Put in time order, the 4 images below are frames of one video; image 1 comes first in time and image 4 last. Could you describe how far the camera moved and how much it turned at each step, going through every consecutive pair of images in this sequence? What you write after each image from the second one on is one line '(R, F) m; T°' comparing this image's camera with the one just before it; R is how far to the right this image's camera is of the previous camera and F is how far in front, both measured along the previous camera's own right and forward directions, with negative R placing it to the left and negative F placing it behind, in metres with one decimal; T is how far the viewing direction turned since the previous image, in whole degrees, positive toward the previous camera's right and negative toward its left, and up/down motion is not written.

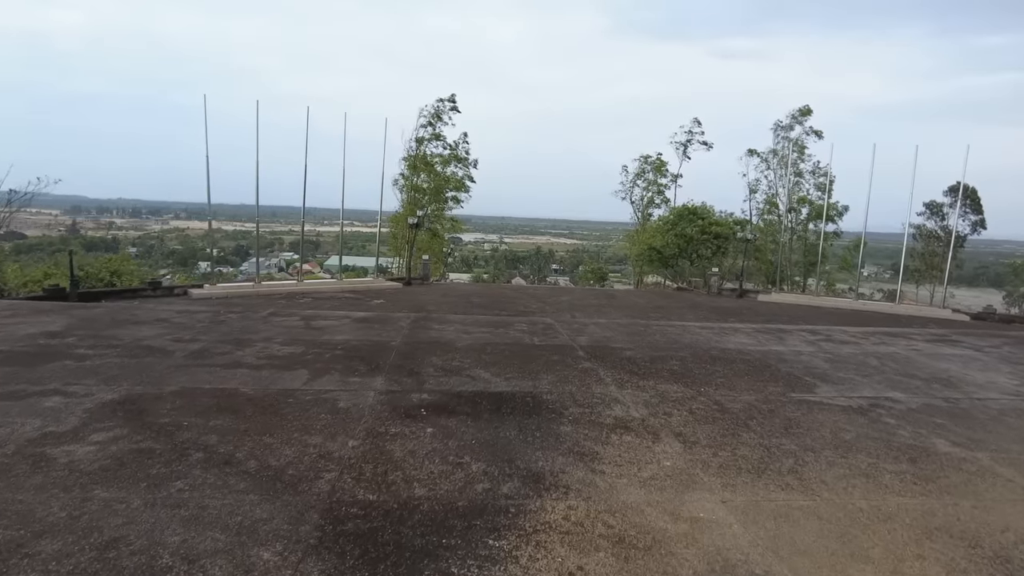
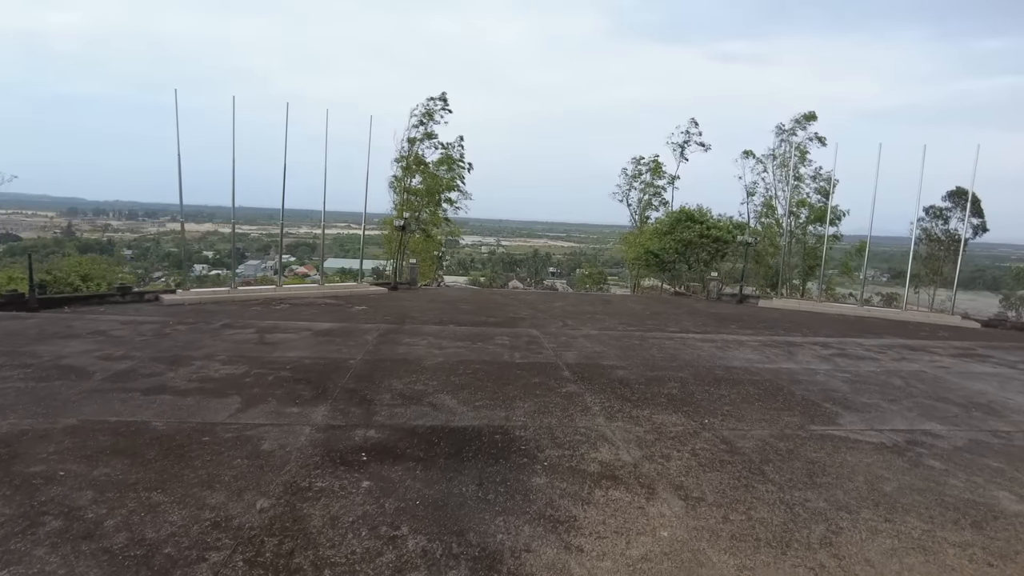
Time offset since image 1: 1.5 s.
(+0.2, +0.7) m; 0°
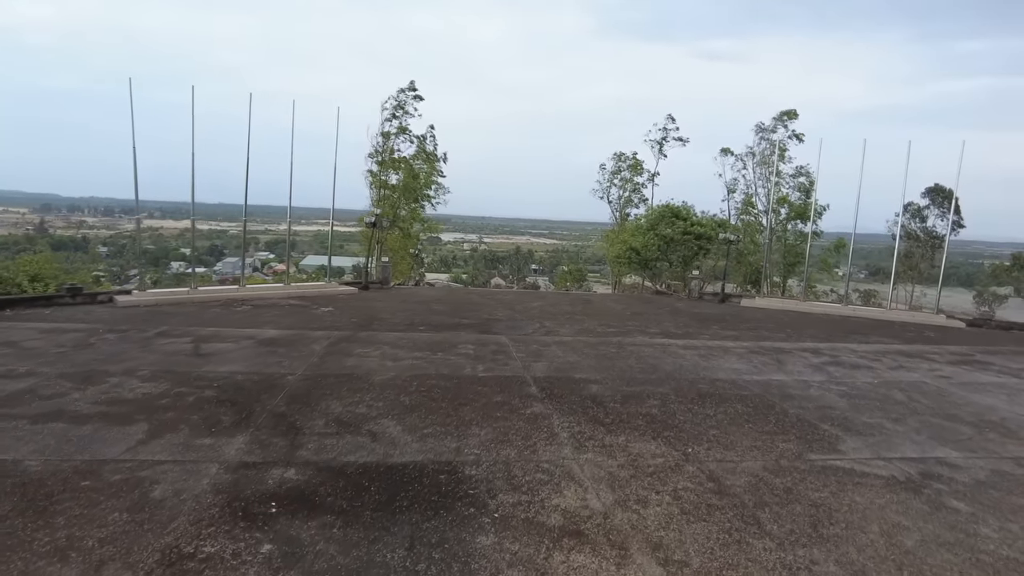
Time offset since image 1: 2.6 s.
(+0.1, +0.5) m; +2°
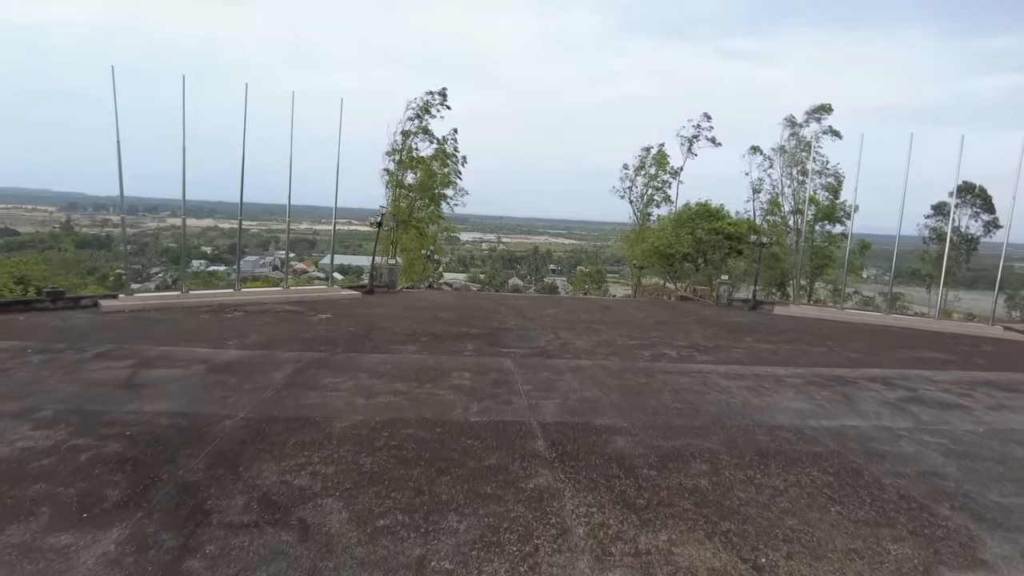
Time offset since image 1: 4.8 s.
(+0.1, +1.0) m; -2°
